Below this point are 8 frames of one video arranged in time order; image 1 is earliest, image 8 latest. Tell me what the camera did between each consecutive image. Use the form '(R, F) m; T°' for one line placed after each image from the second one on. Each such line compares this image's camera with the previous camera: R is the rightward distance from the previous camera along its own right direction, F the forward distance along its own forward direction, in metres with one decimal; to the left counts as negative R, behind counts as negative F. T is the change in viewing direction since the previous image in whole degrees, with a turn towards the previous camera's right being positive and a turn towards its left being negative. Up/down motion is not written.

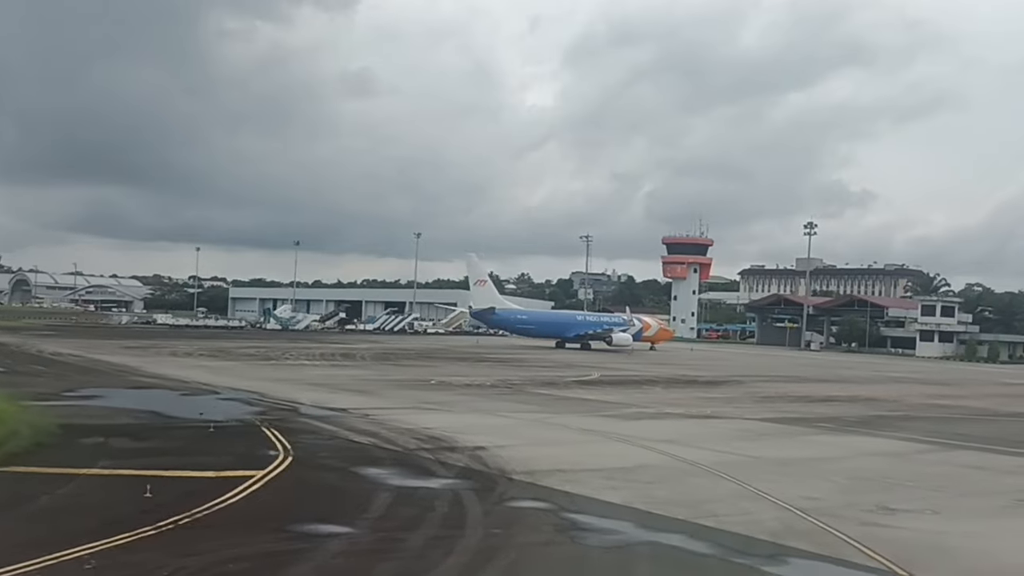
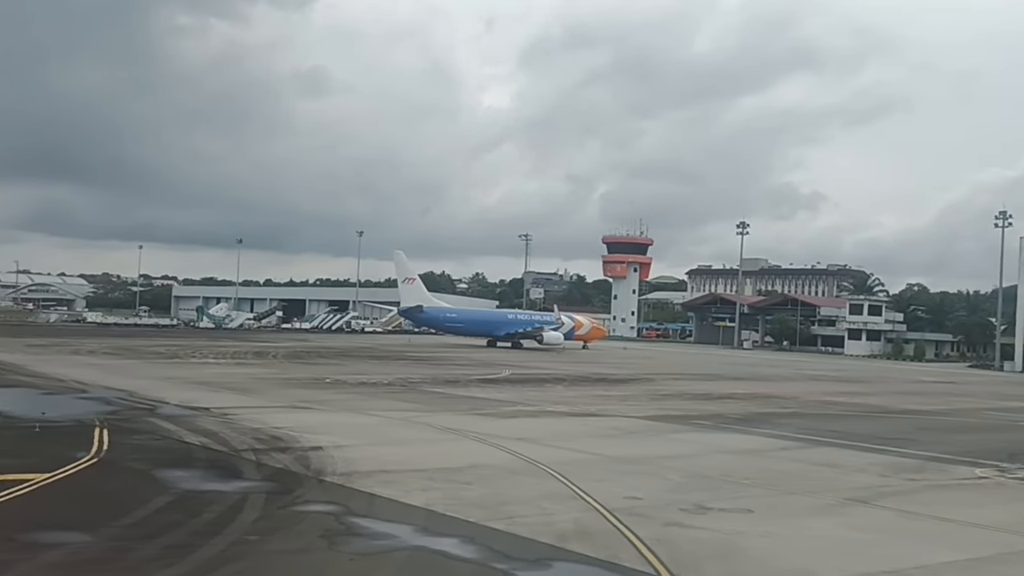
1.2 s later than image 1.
(+2.3, +0.8) m; +2°
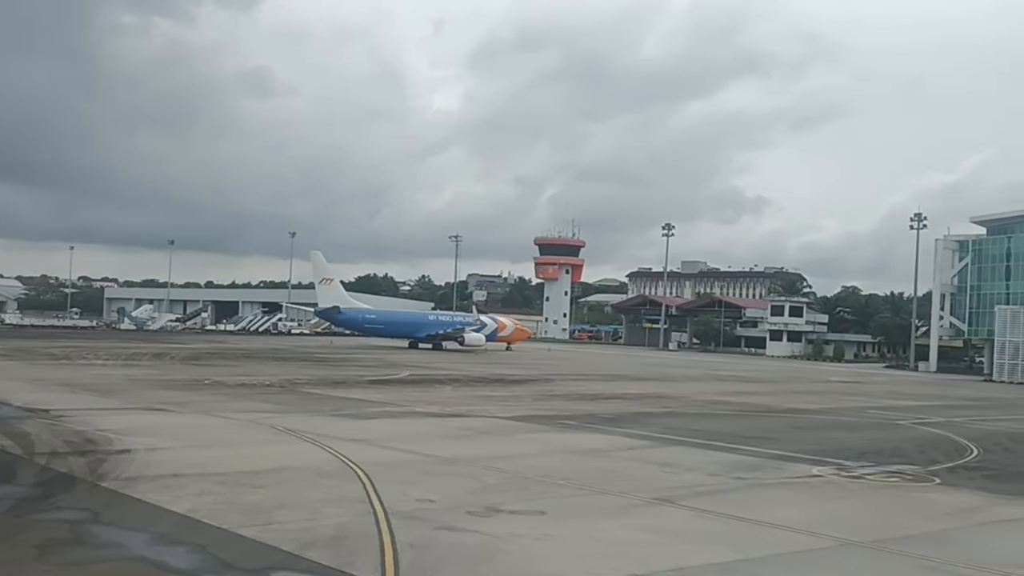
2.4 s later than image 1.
(+2.4, +0.7) m; +3°
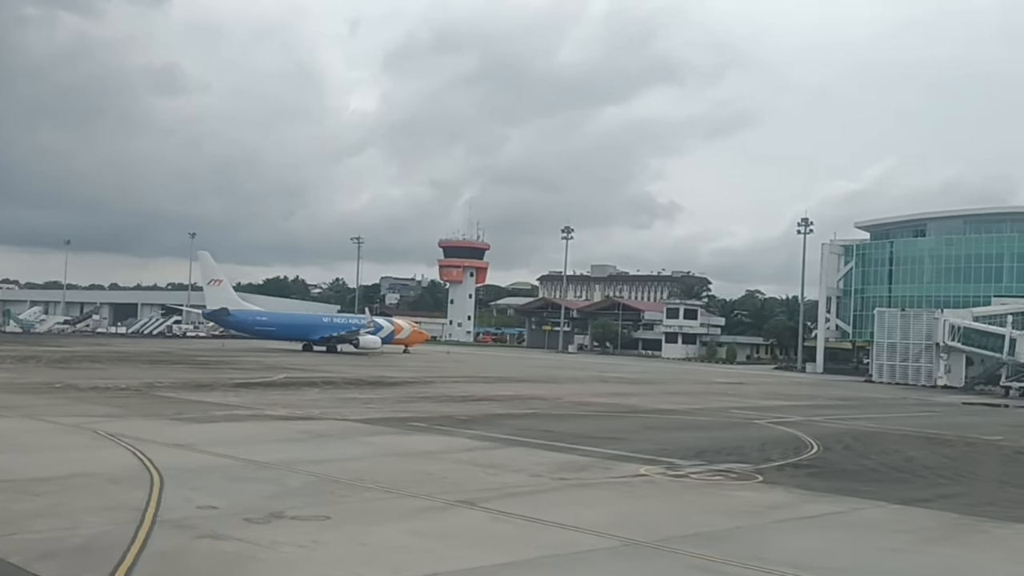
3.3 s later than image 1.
(+1.8, +0.4) m; +5°
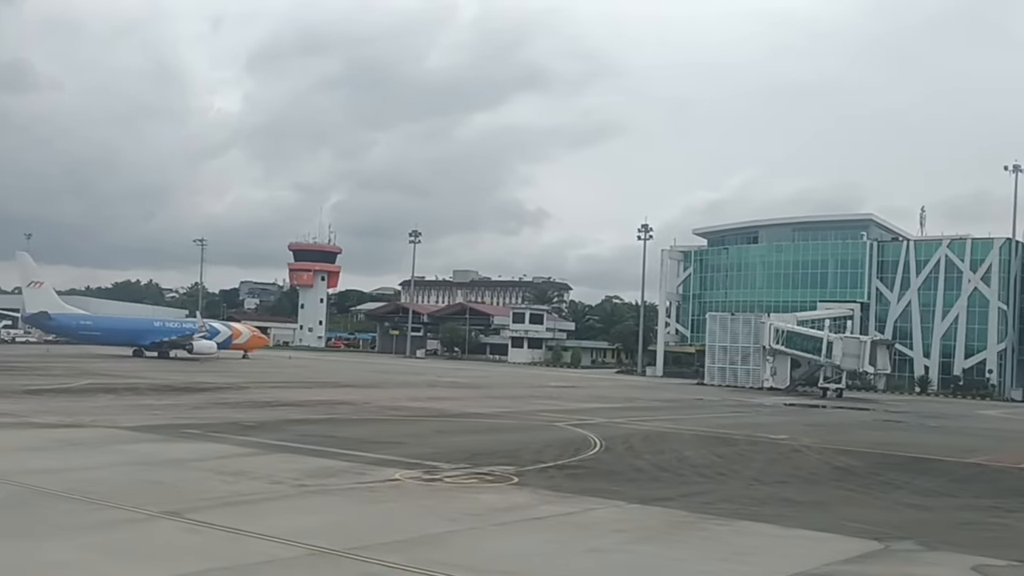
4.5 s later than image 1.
(+2.2, +0.5) m; +7°
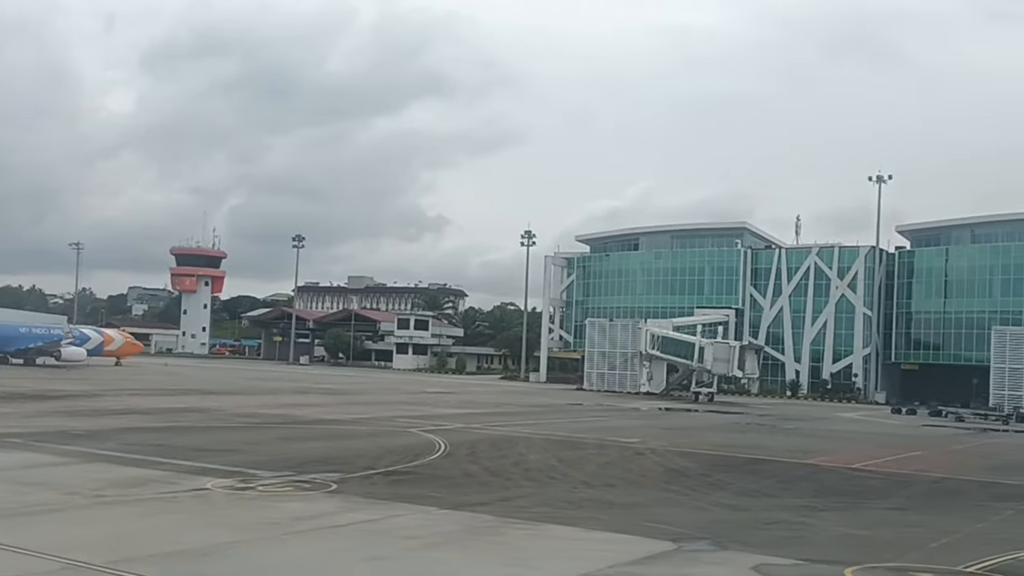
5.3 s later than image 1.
(+1.5, +0.3) m; +5°
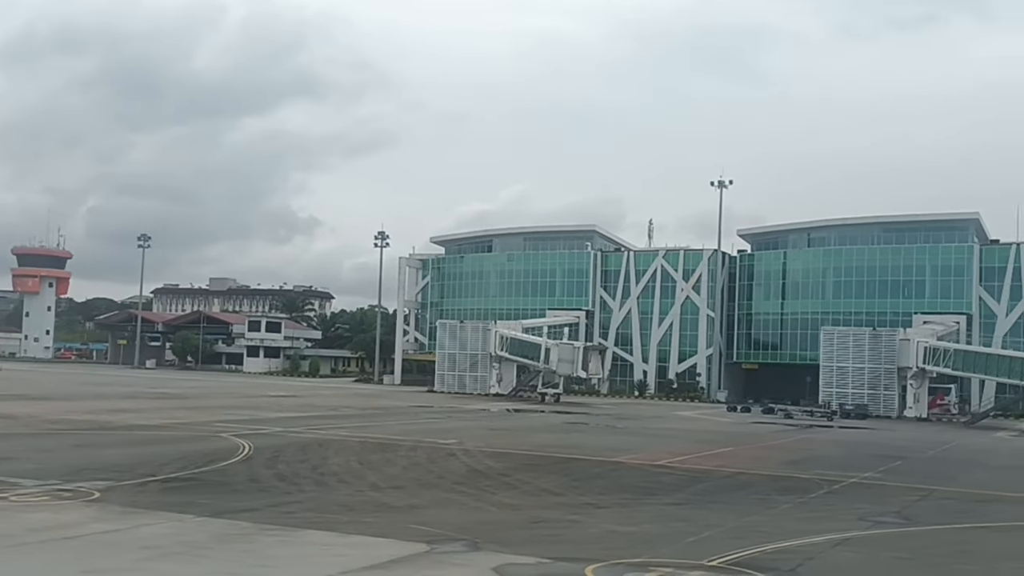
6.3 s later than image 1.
(+1.7, +0.2) m; +7°
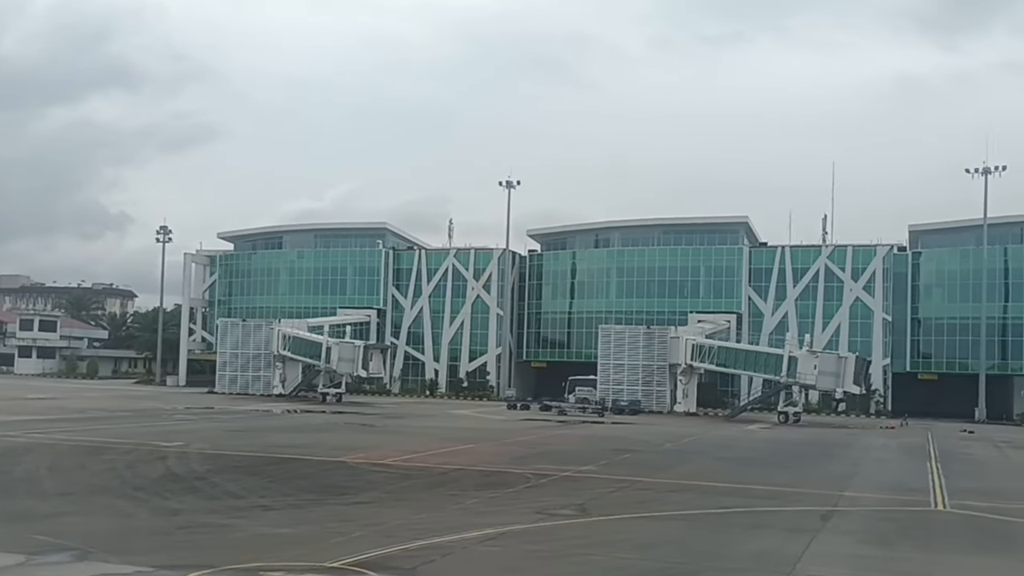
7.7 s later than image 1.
(+2.7, +0.3) m; +10°
